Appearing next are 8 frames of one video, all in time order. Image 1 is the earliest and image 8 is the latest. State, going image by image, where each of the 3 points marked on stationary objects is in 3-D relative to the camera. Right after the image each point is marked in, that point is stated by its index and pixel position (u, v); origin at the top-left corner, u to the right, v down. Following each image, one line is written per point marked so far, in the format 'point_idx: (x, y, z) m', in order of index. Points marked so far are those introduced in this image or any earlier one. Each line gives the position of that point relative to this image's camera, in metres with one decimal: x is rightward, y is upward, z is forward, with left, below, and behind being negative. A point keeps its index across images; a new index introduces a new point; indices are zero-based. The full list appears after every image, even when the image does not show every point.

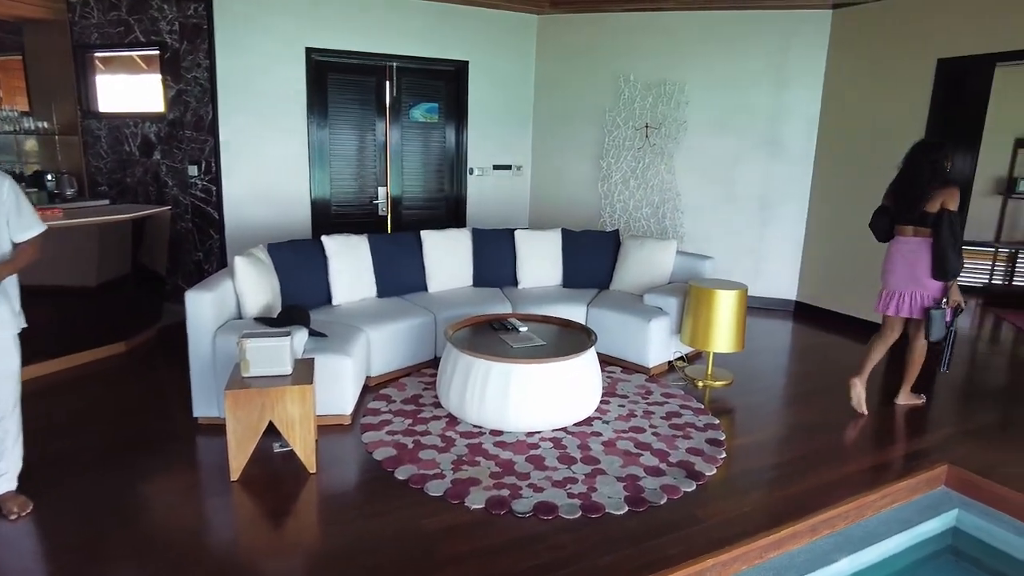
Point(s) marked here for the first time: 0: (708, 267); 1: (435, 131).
0: (+1.3, +0.1, +4.5) m
1: (-0.7, +1.5, +6.1) m
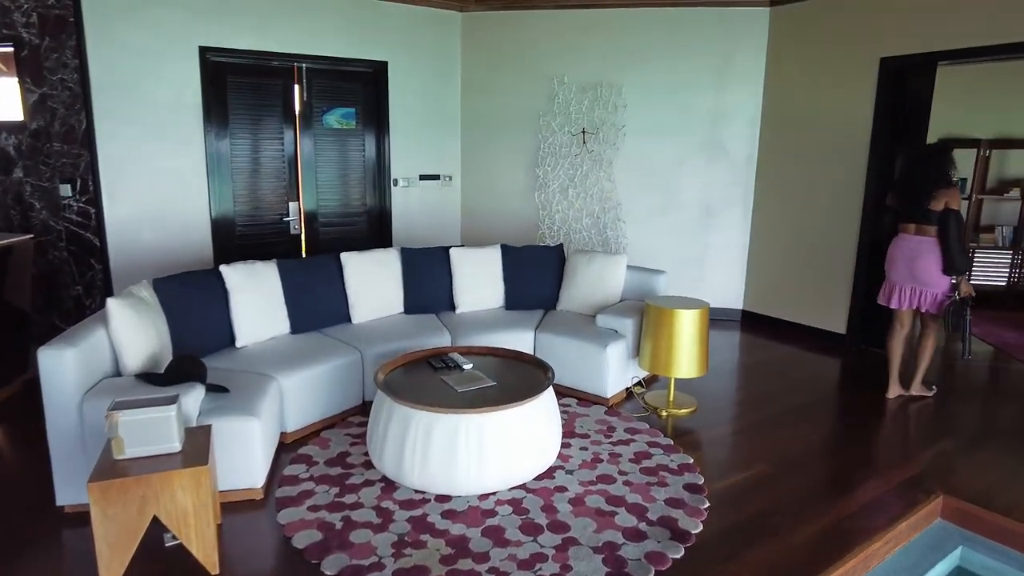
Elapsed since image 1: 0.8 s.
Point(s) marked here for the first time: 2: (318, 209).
0: (+0.9, 0.0, +4.2) m
1: (-1.3, +1.2, +5.5) m
2: (-1.6, +0.7, +5.4) m
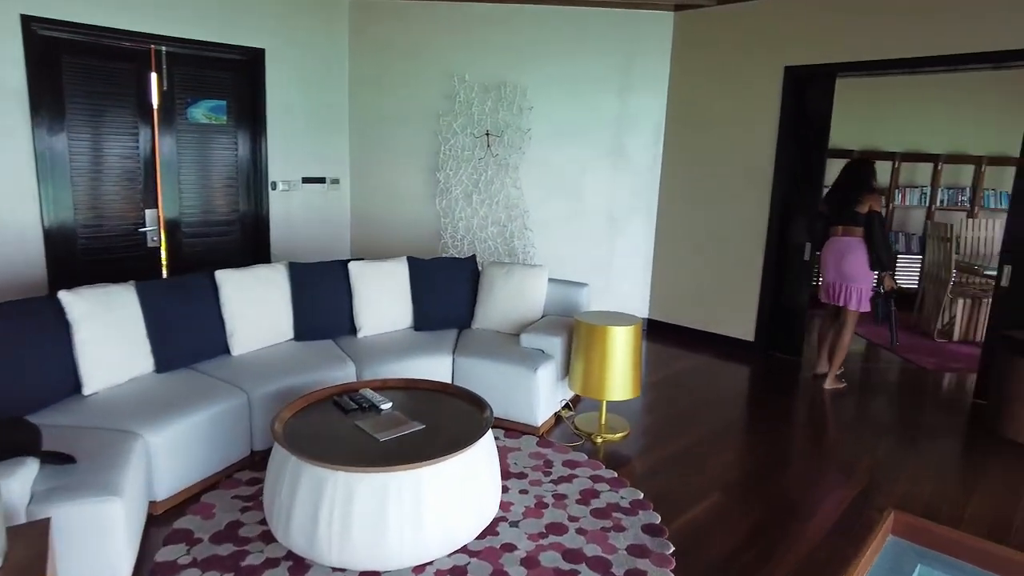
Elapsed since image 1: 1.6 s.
0: (+0.4, 0.0, +3.9) m
1: (-2.1, +1.1, +4.7) m
2: (-2.3, +0.5, +4.6) m
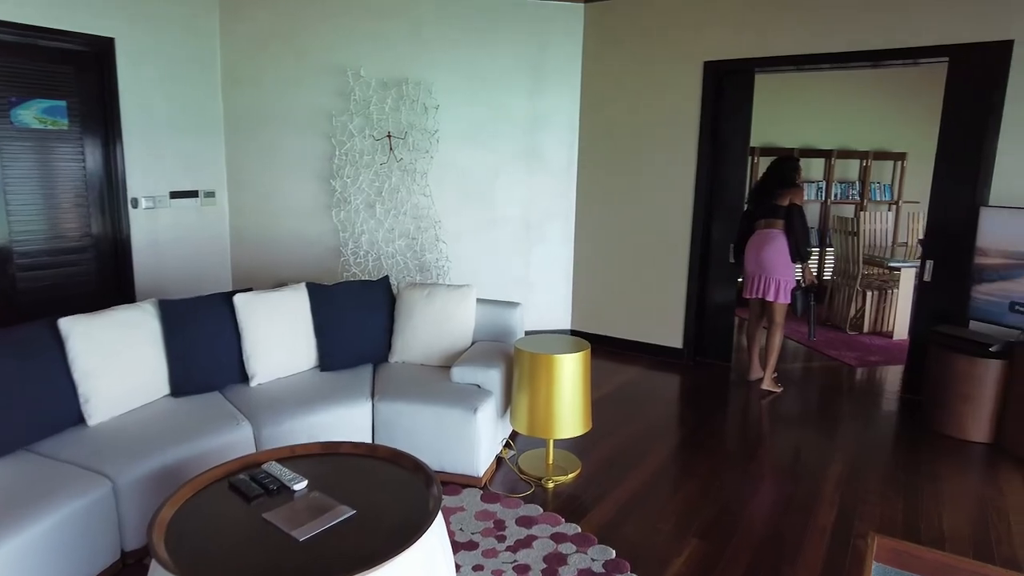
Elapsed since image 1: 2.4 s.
0: (0.0, -0.2, +3.5) m
1: (-2.7, +0.9, +3.9) m
2: (-2.8, +0.2, +3.7) m
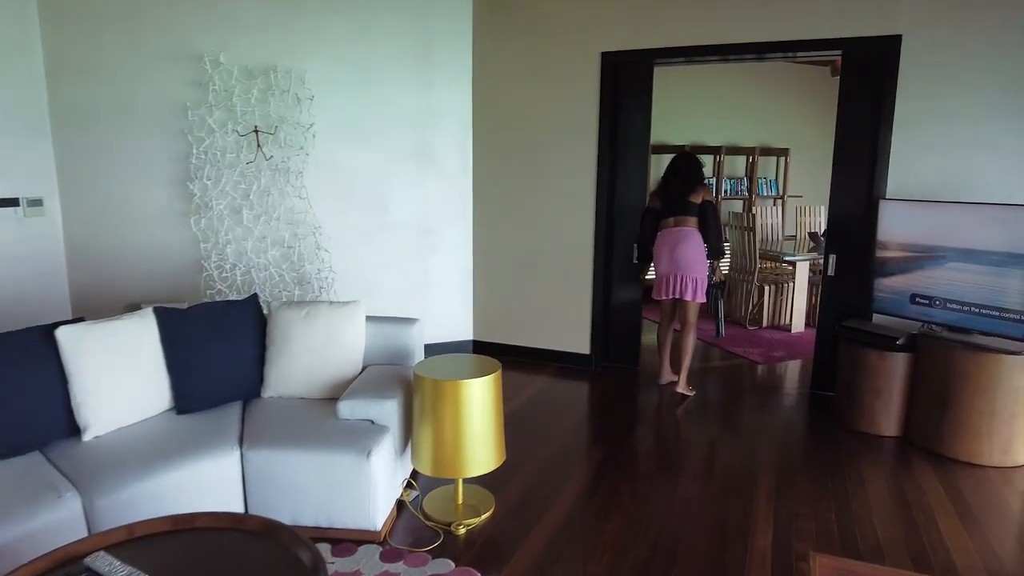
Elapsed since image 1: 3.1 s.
0: (-0.5, -0.2, +3.0) m
1: (-3.2, +0.7, +3.0) m
2: (-3.3, +0.1, +2.8) m
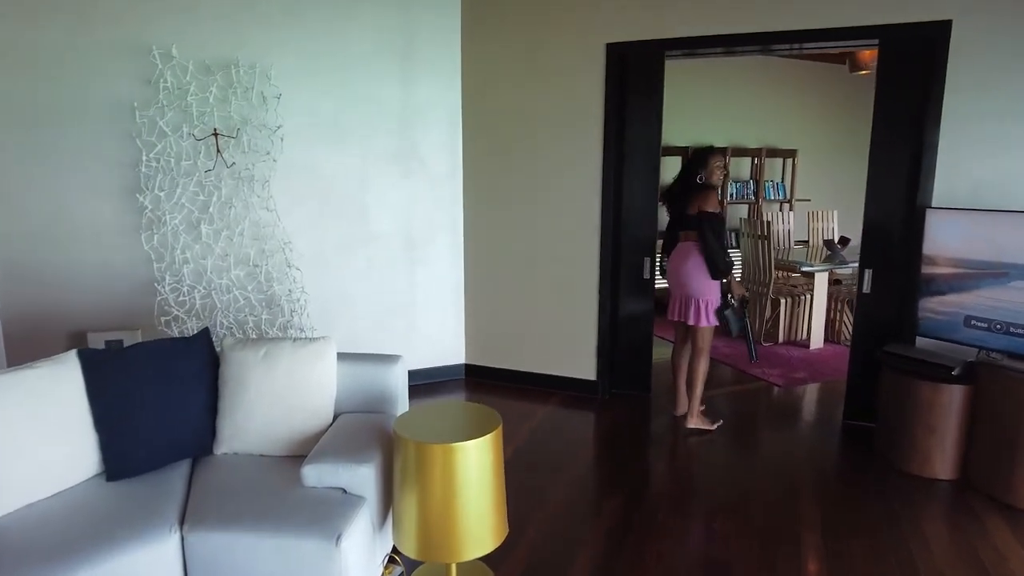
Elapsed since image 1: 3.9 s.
0: (-0.5, -0.3, +2.6) m
1: (-3.2, +0.5, +2.5) m
2: (-3.3, -0.1, +2.3) m
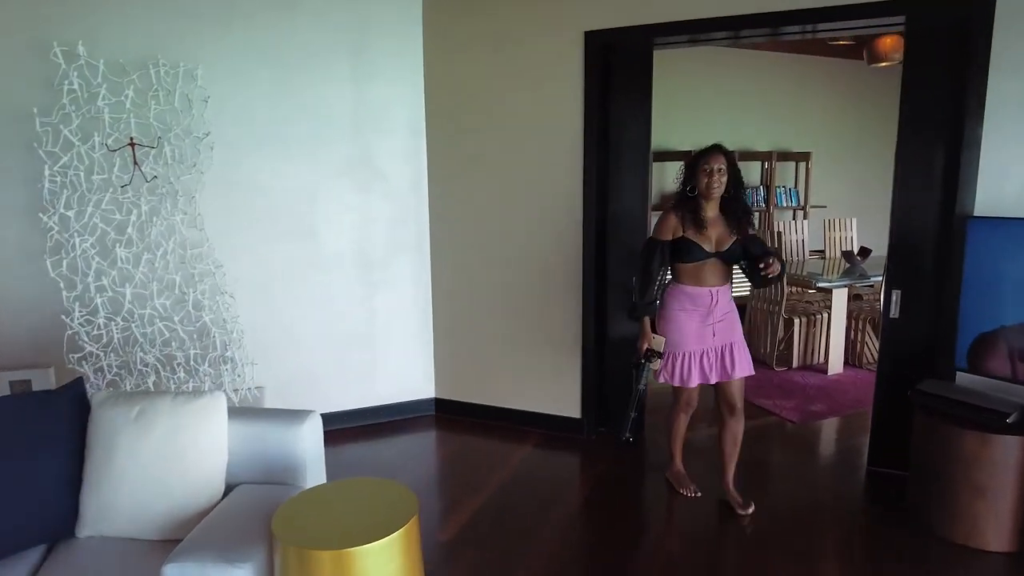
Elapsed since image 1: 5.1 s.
0: (-0.6, -0.5, +2.1) m
1: (-3.4, +0.4, +2.1) m
2: (-3.5, -0.2, +1.9) m
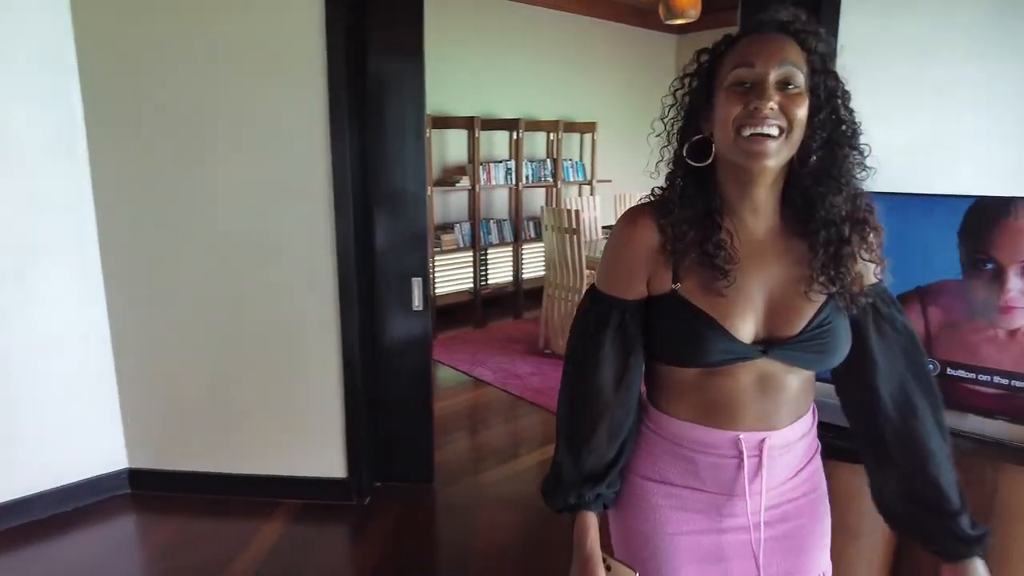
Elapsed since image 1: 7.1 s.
0: (-1.1, -0.6, +0.8) m
1: (-3.8, +0.1, -0.1) m
2: (-3.8, -0.6, -0.3) m
